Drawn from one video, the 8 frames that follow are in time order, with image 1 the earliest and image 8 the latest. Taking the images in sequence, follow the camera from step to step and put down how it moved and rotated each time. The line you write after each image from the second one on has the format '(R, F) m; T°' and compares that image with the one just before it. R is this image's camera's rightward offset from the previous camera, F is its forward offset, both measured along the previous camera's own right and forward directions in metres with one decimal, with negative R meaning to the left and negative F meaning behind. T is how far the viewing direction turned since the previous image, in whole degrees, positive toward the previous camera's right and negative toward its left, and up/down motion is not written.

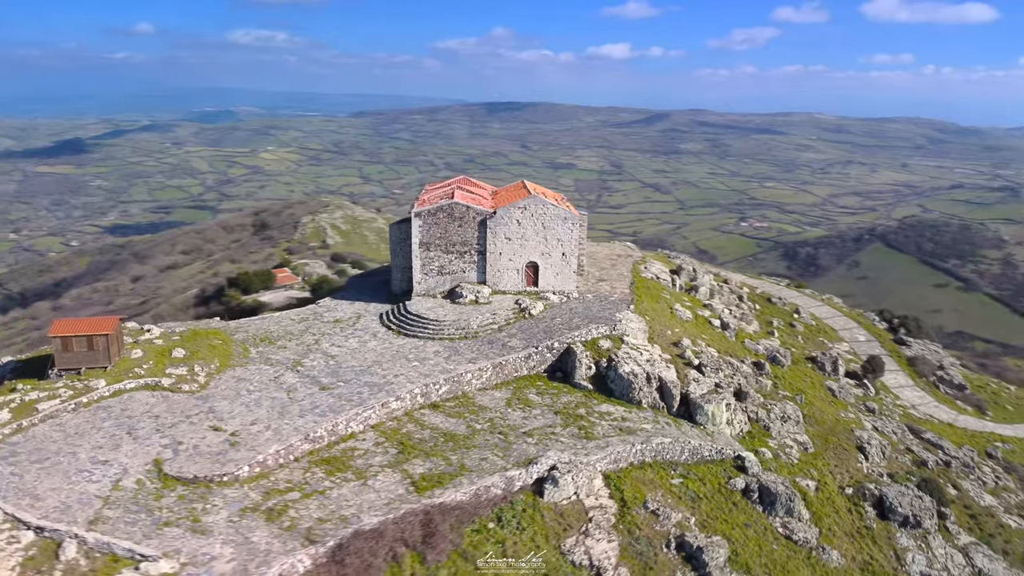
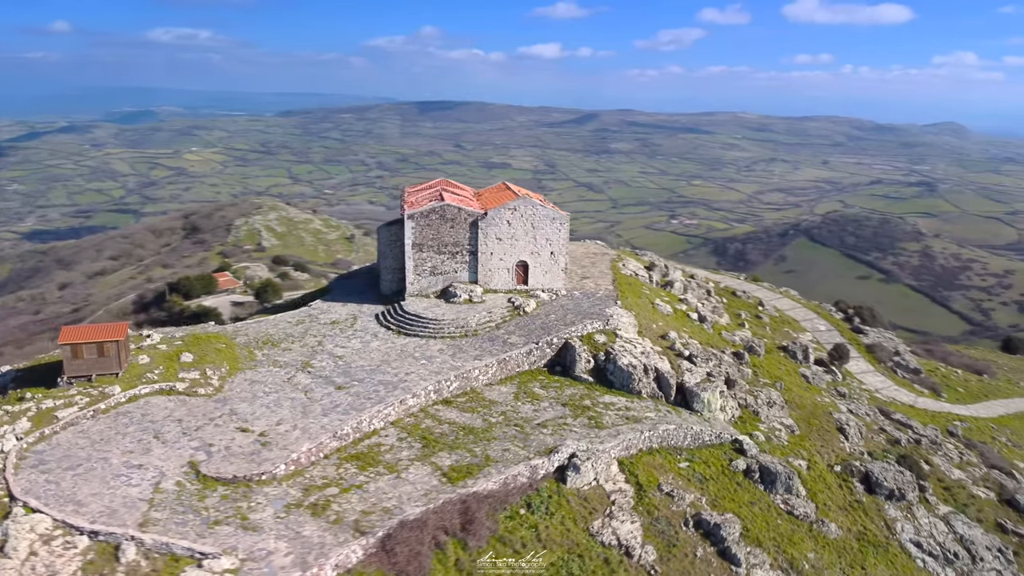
(-2.2, -0.8) m; +5°
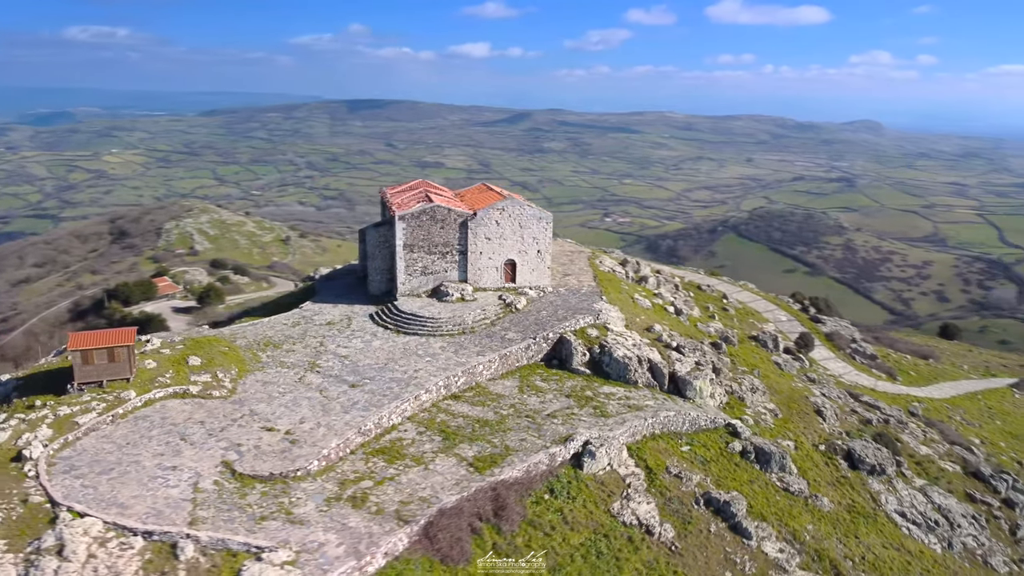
(-2.2, -0.9) m; +5°
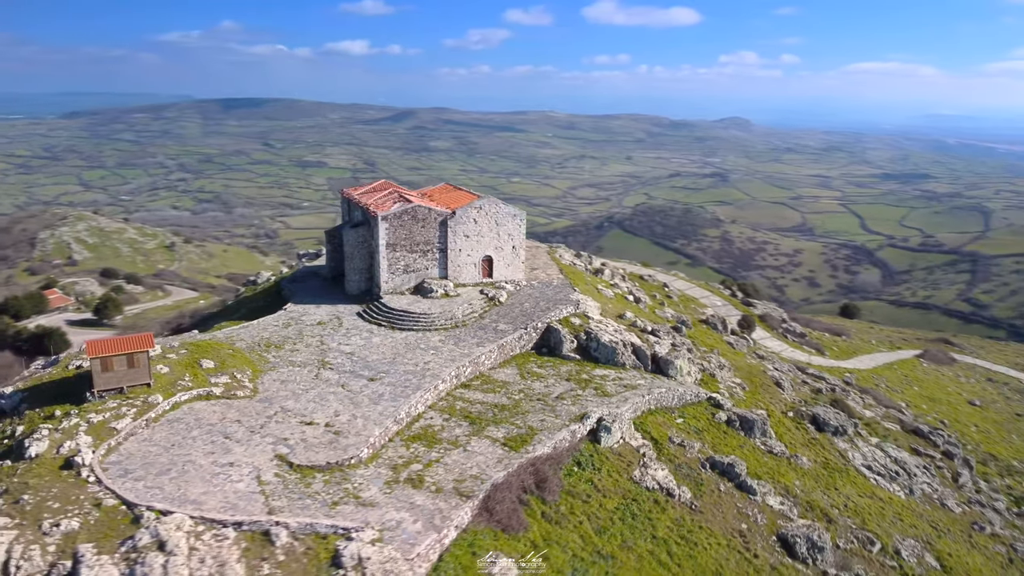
(-3.7, -1.4) m; +8°
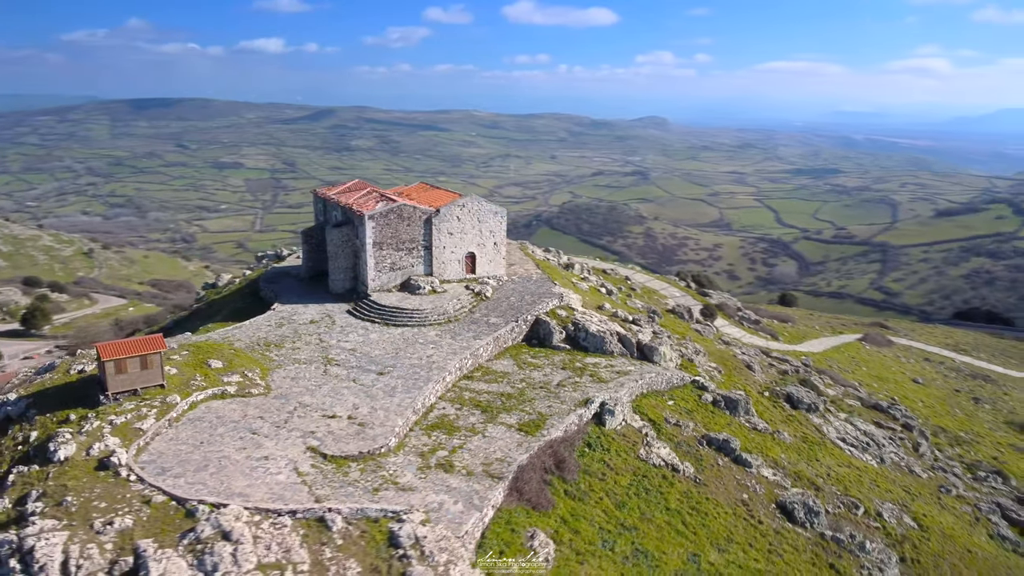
(-2.5, -1.0) m; +5°
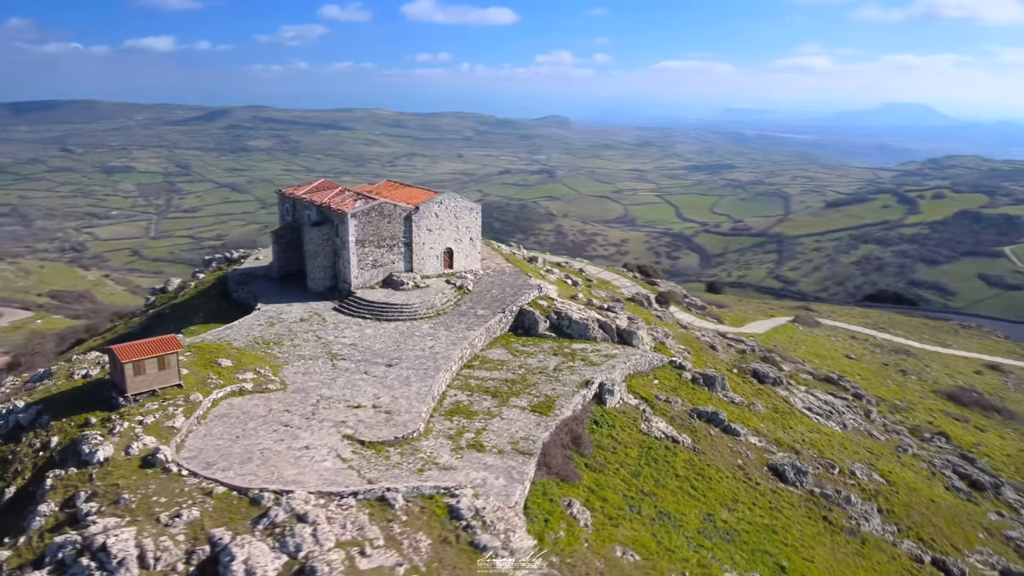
(-3.1, -1.2) m; +7°
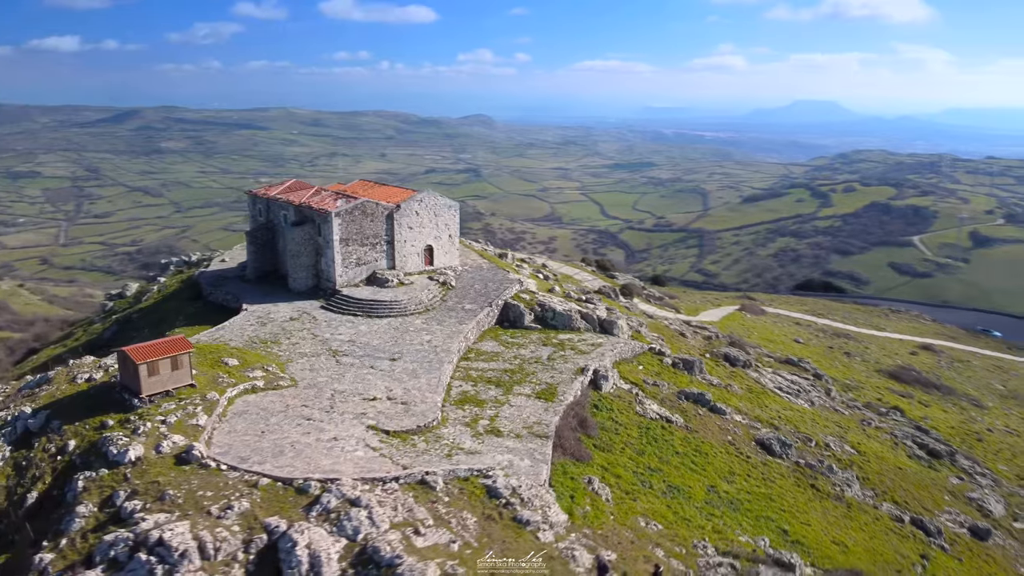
(-2.5, -0.9) m; +5°
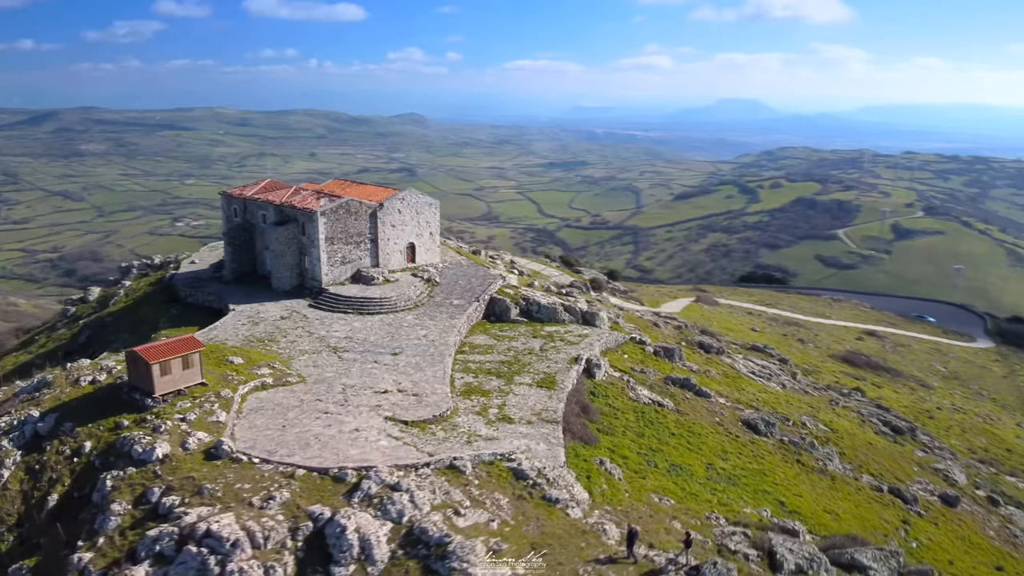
(-2.1, -0.8) m; +5°
